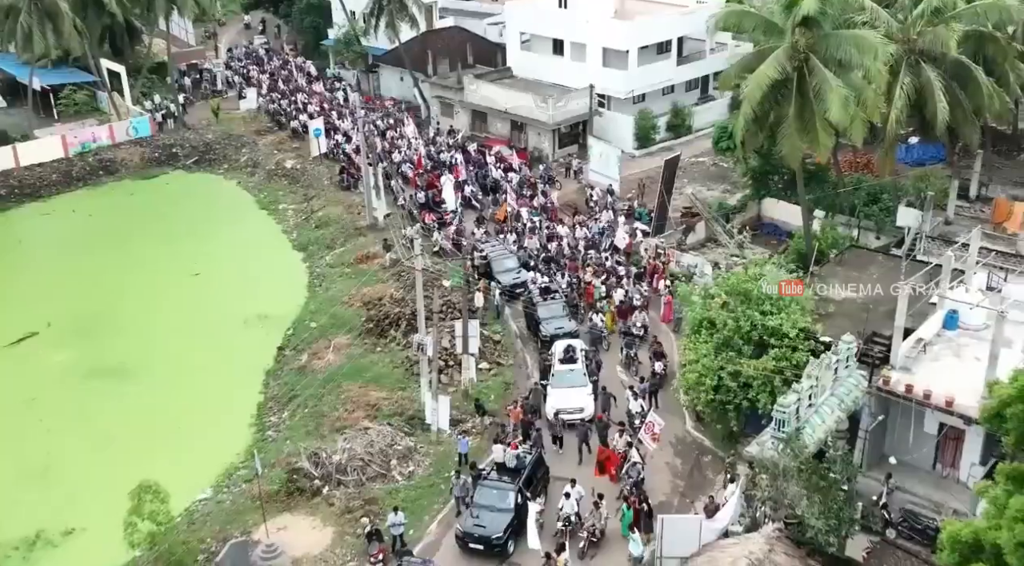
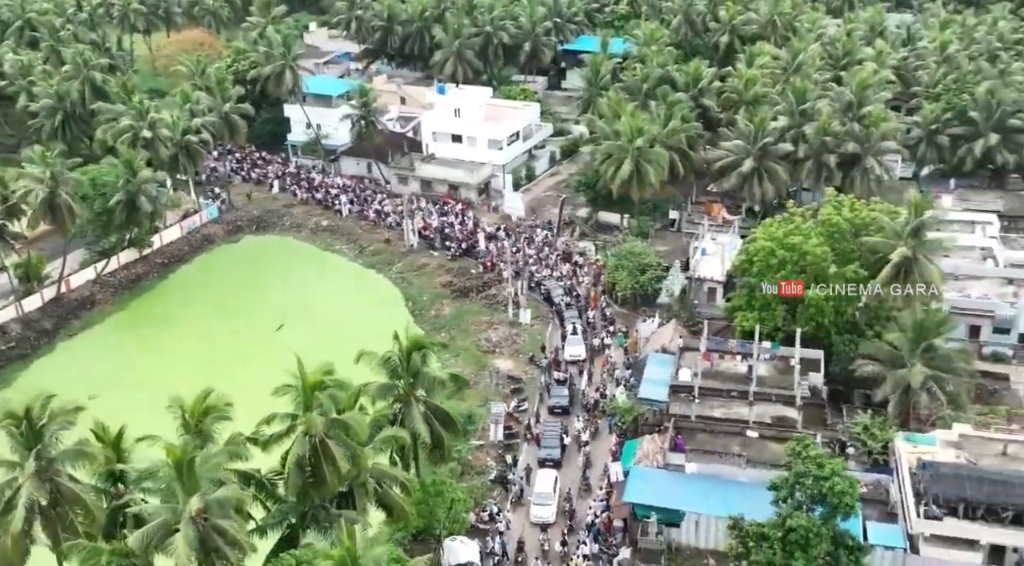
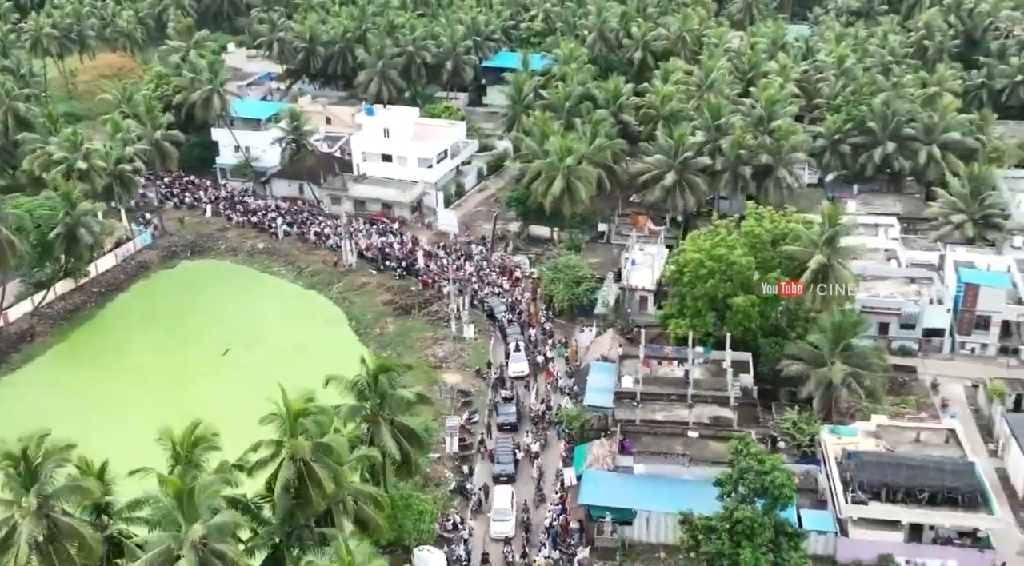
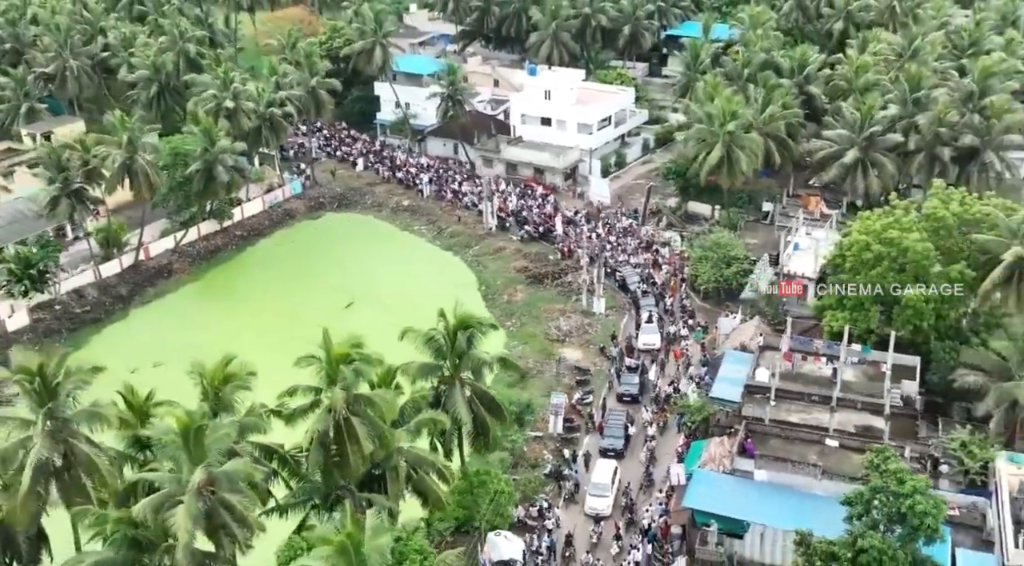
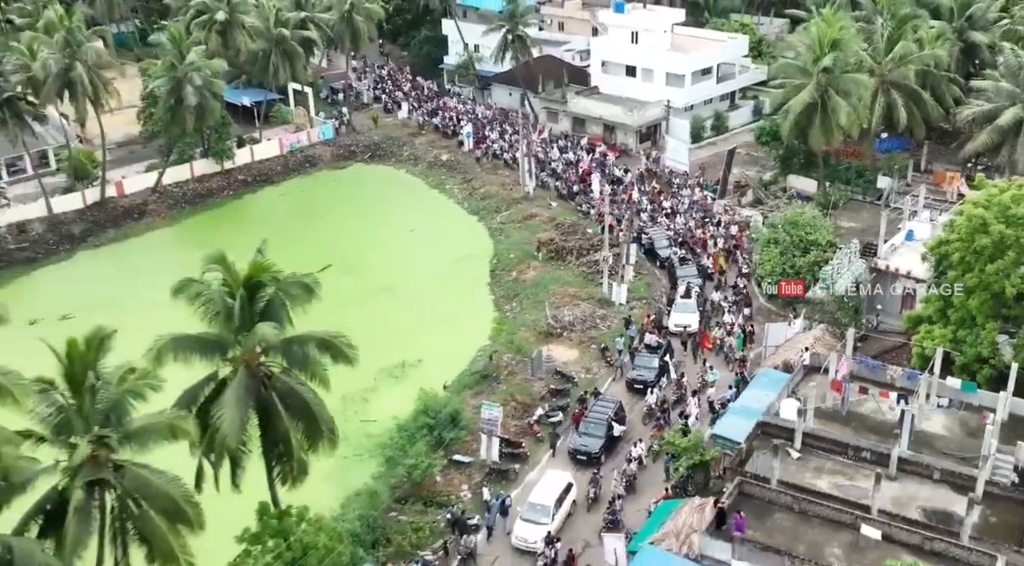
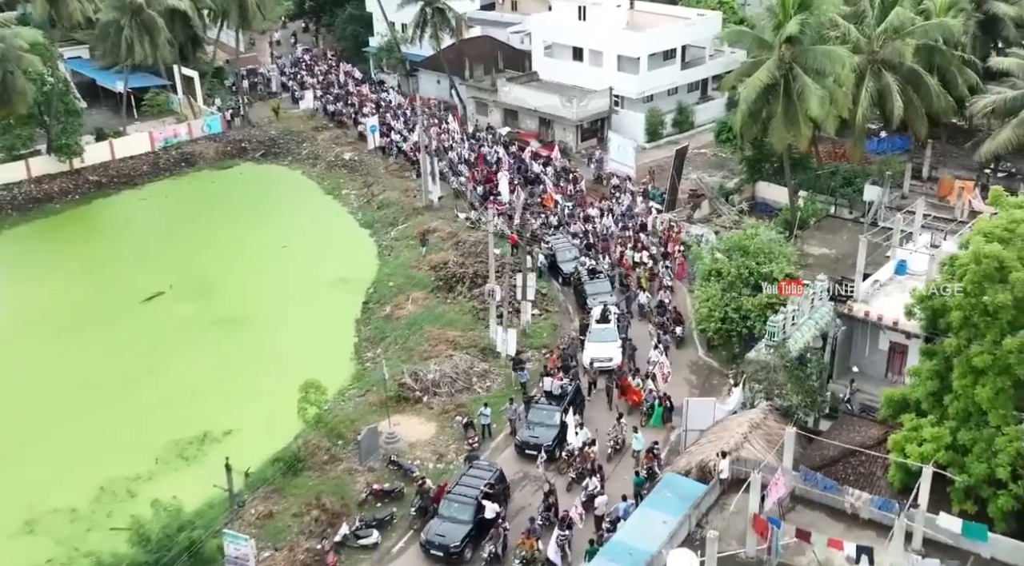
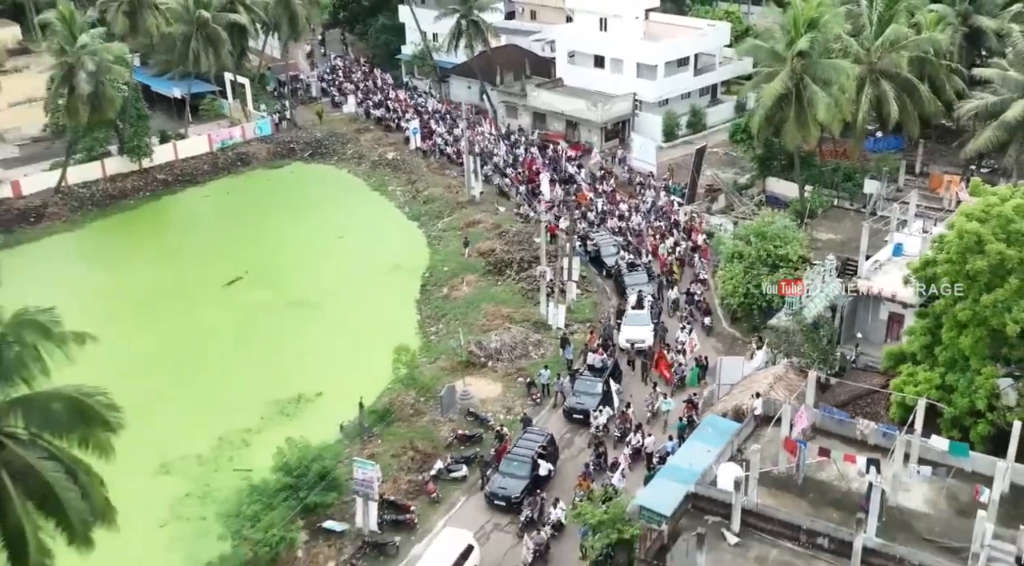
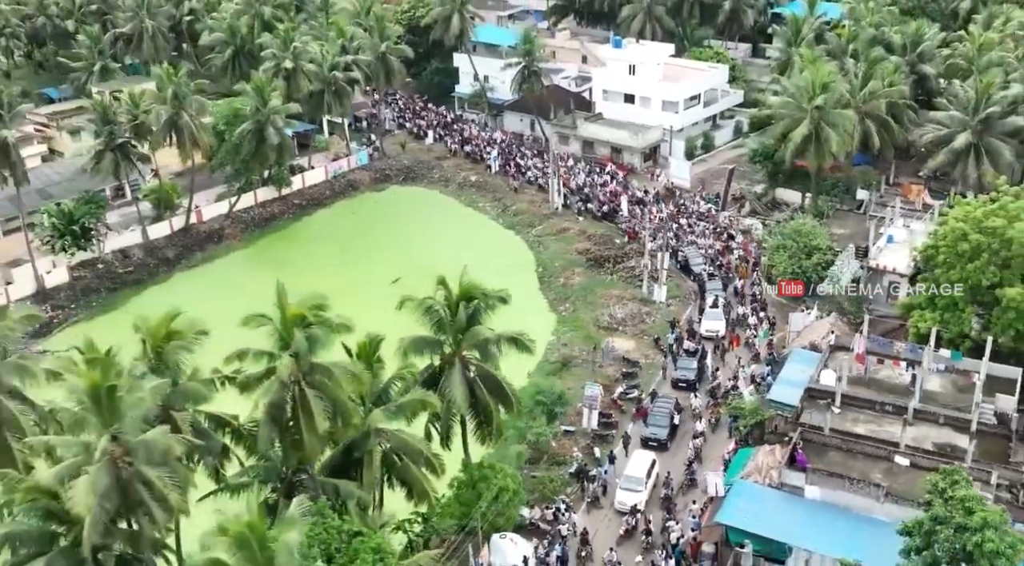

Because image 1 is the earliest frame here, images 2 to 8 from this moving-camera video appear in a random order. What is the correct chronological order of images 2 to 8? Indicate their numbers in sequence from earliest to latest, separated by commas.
6, 7, 5, 8, 4, 2, 3
